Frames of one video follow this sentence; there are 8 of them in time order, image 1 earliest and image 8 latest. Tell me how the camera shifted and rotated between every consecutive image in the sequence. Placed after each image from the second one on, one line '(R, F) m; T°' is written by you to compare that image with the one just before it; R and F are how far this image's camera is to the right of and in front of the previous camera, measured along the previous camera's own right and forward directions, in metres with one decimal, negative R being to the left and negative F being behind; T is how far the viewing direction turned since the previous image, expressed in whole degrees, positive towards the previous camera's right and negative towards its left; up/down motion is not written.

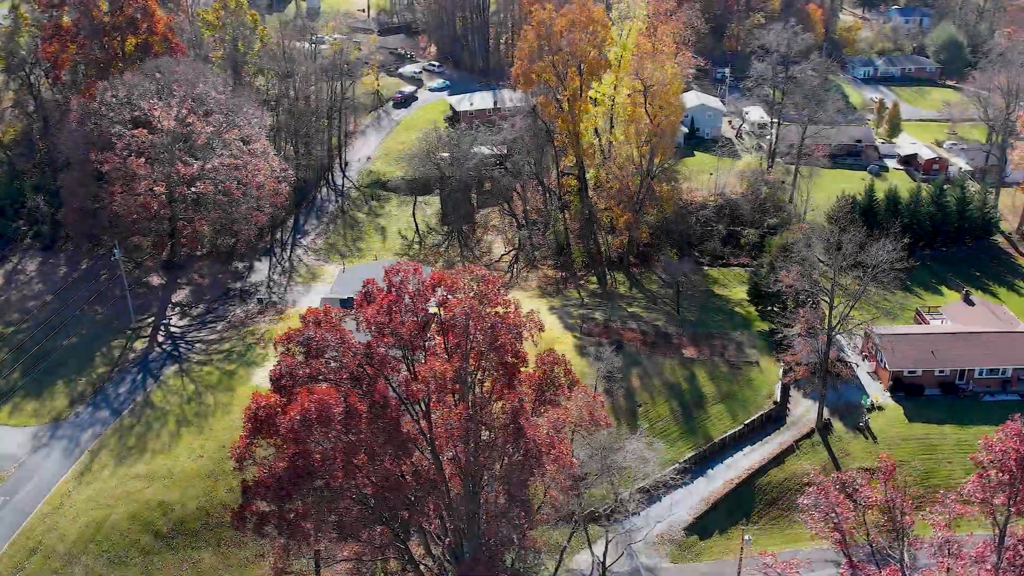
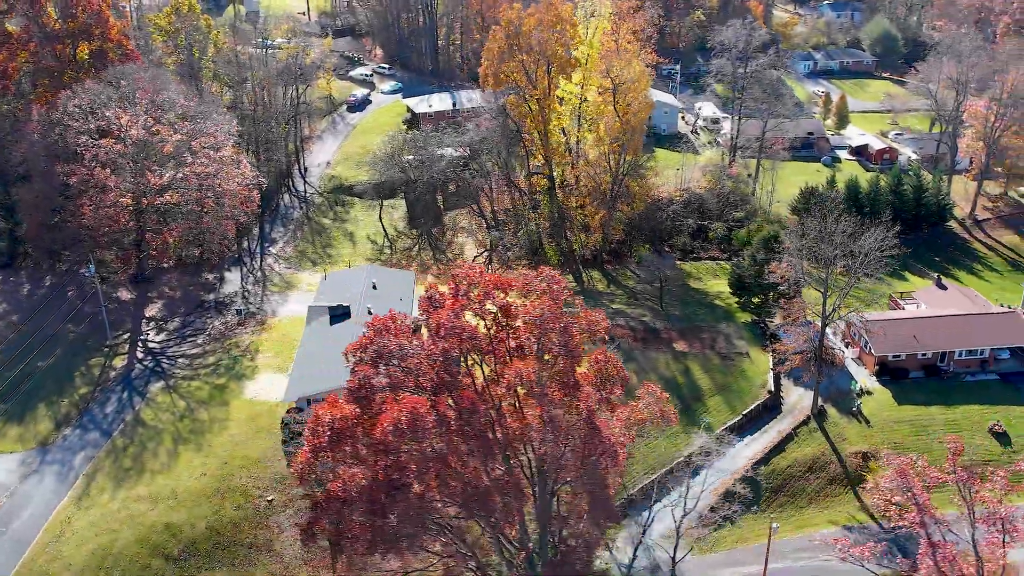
(-2.4, +0.2) m; +5°
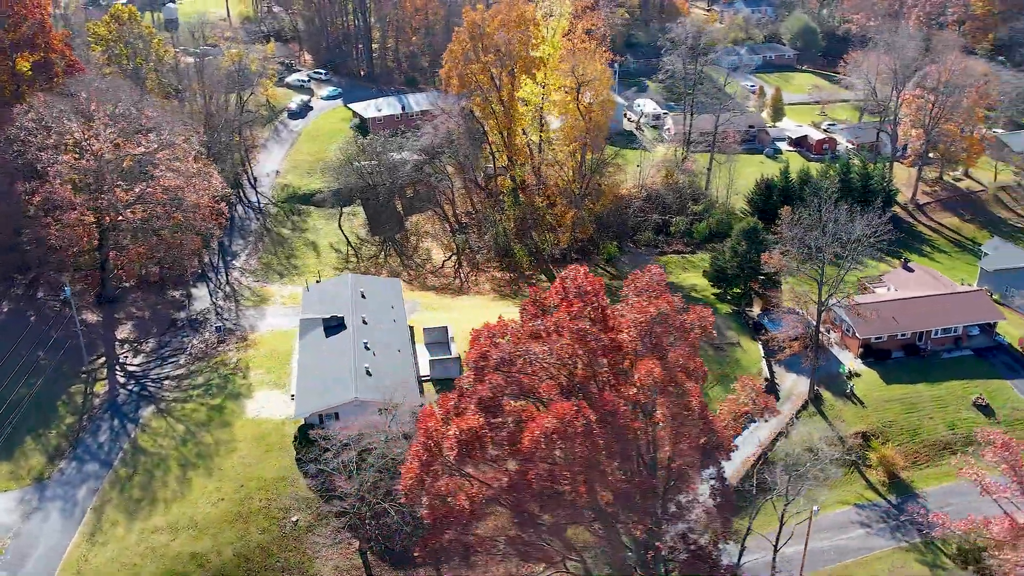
(-3.5, +0.4) m; +6°
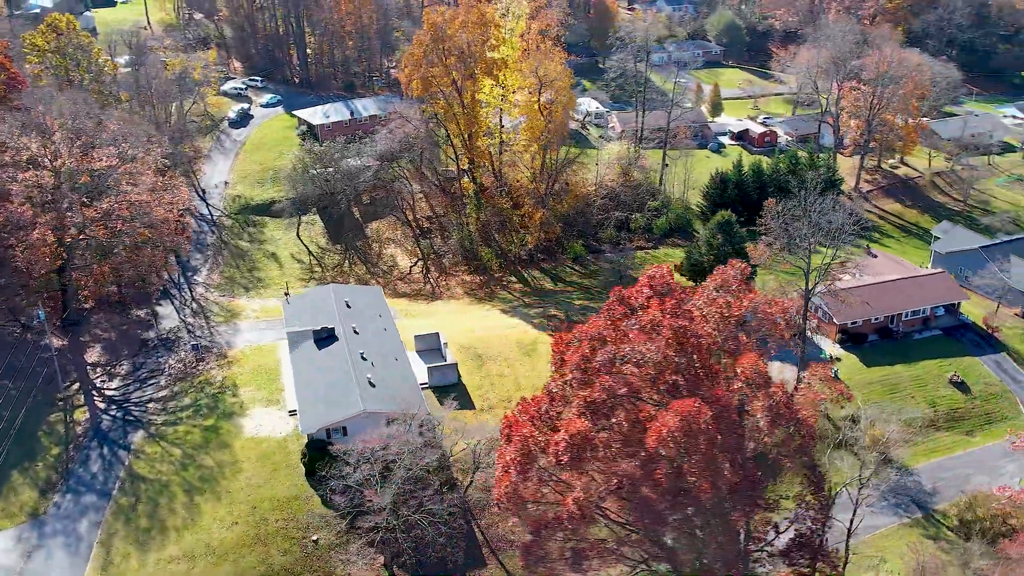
(-3.0, +0.3) m; +6°
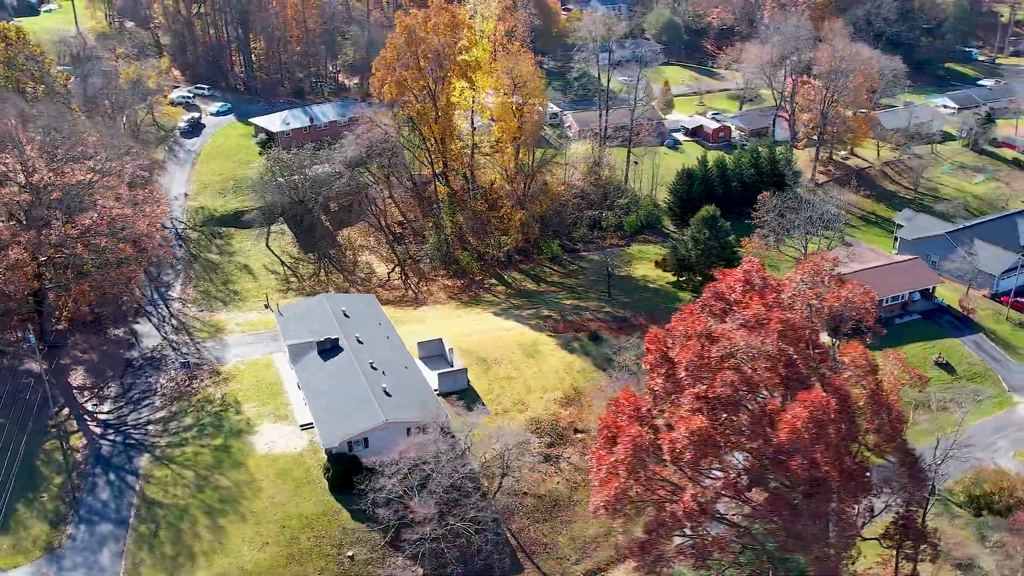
(-3.0, +0.3) m; +5°
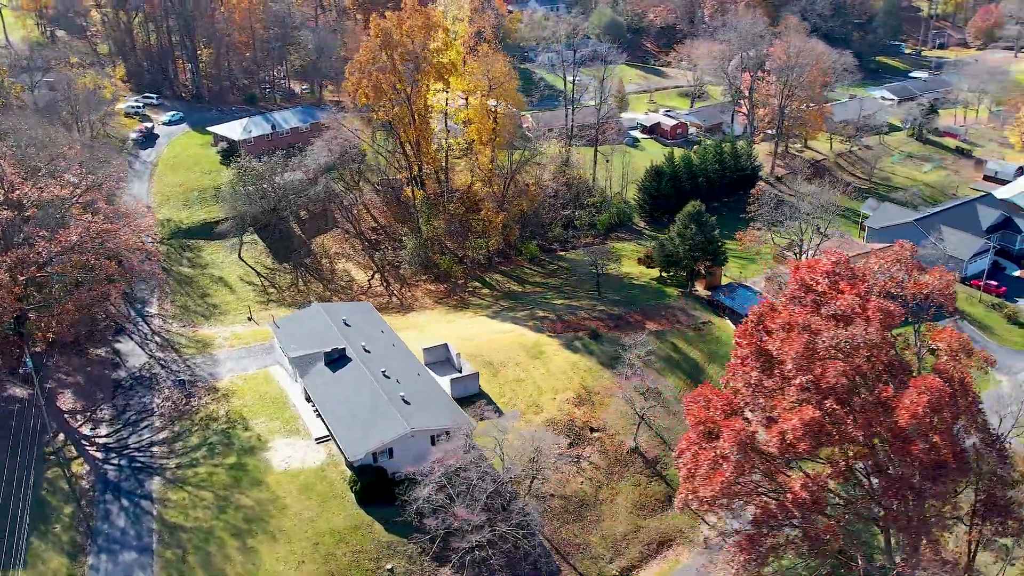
(-2.9, +0.3) m; +5°
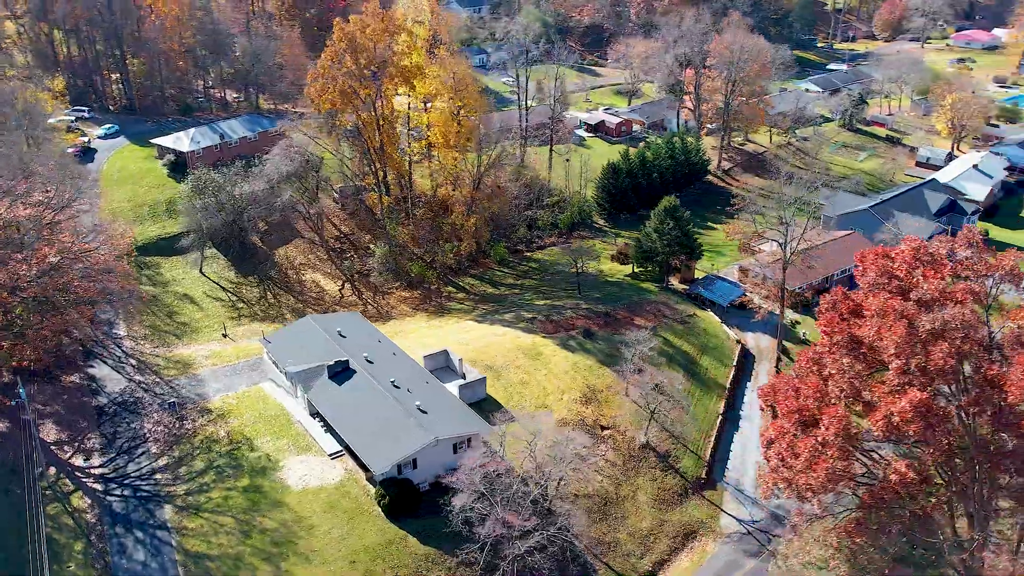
(-3.2, +0.4) m; +6°
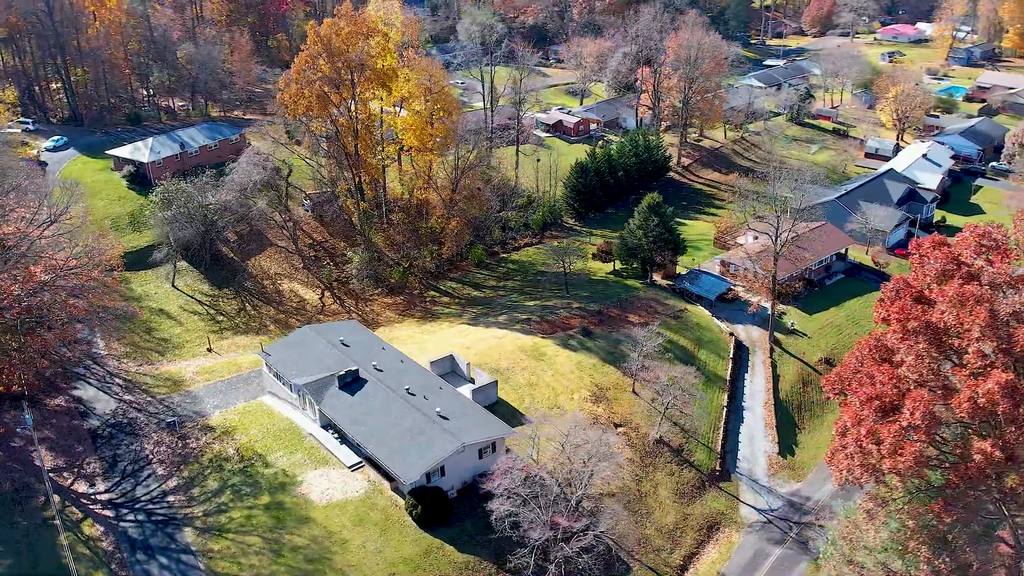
(-2.8, +0.3) m; +5°
